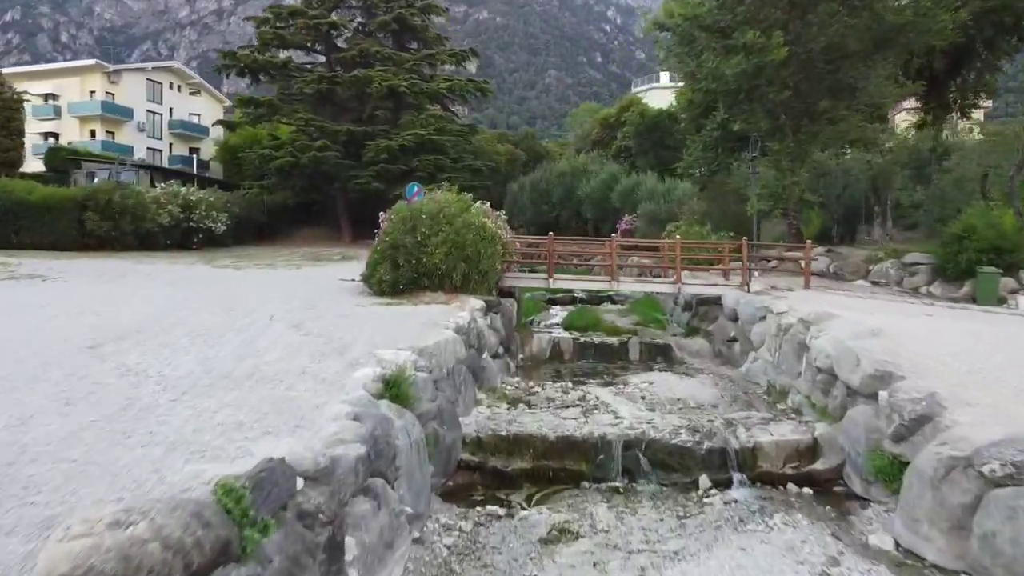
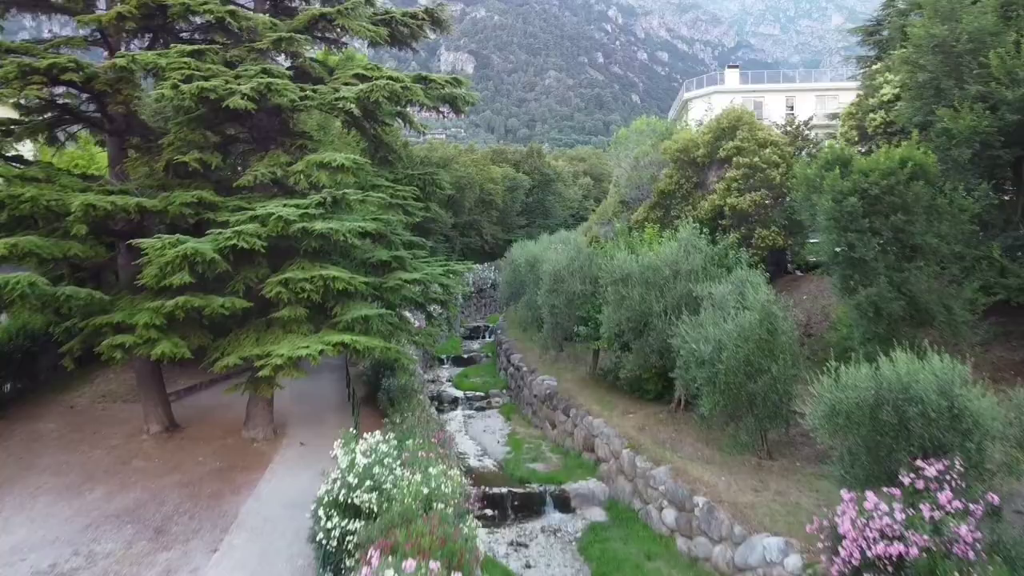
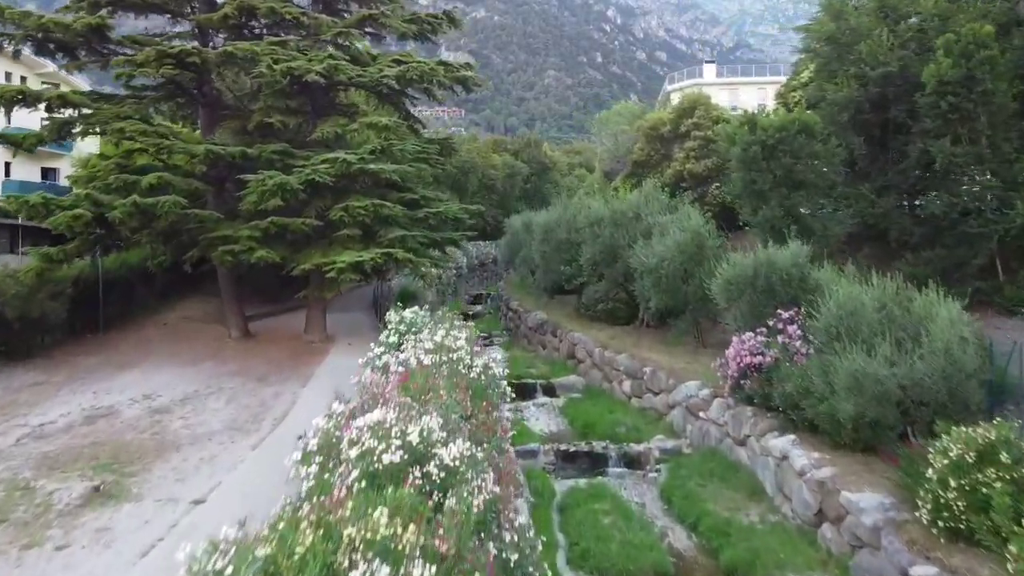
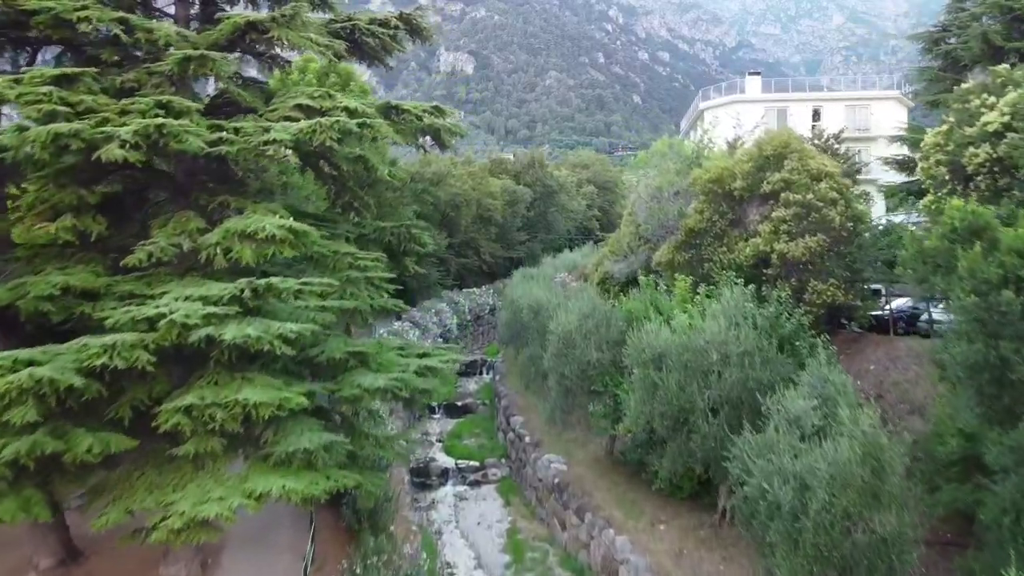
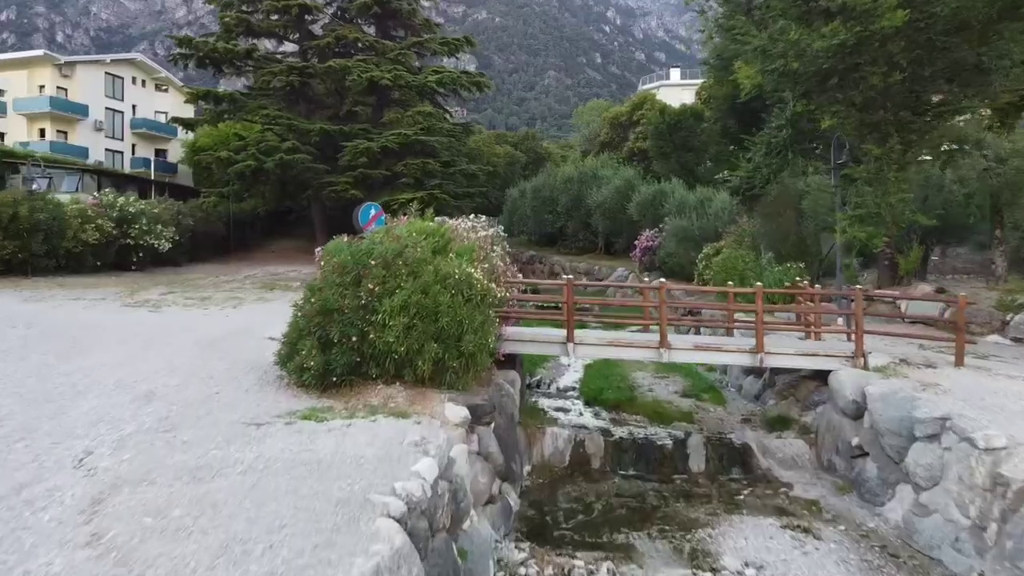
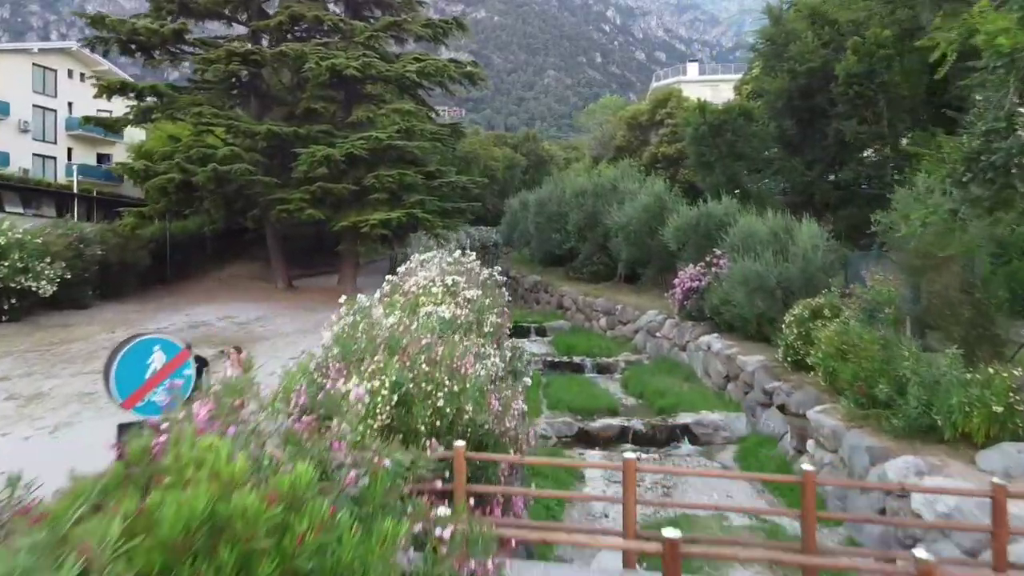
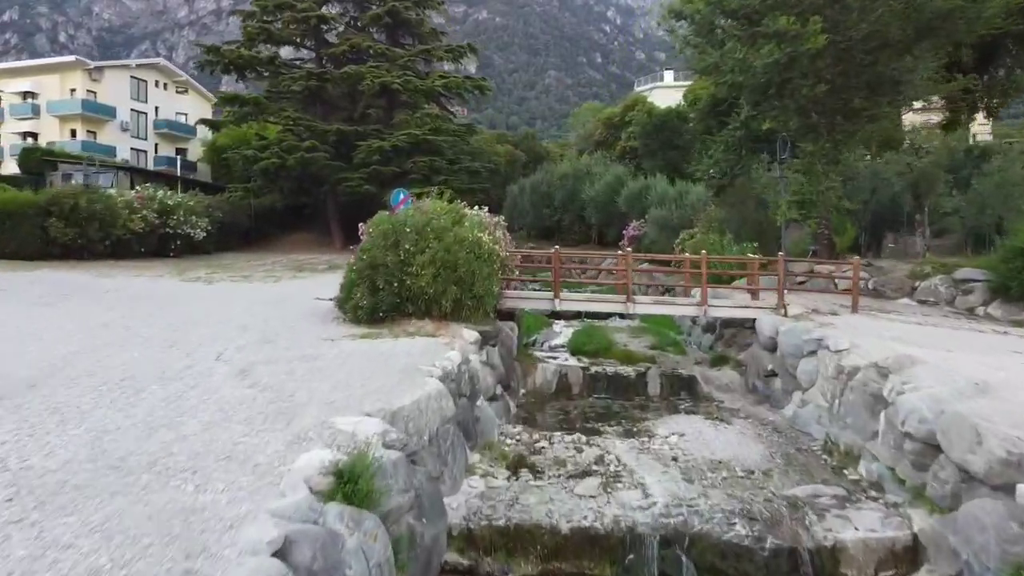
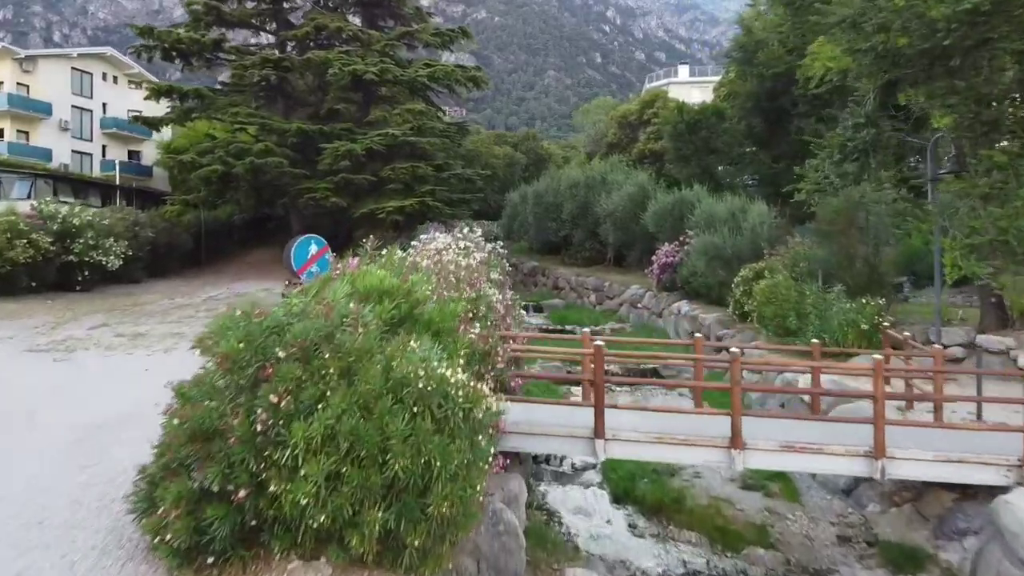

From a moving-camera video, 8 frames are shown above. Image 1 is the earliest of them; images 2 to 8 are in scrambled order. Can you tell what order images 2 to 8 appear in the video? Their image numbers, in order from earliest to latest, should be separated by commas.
7, 5, 8, 6, 3, 2, 4
